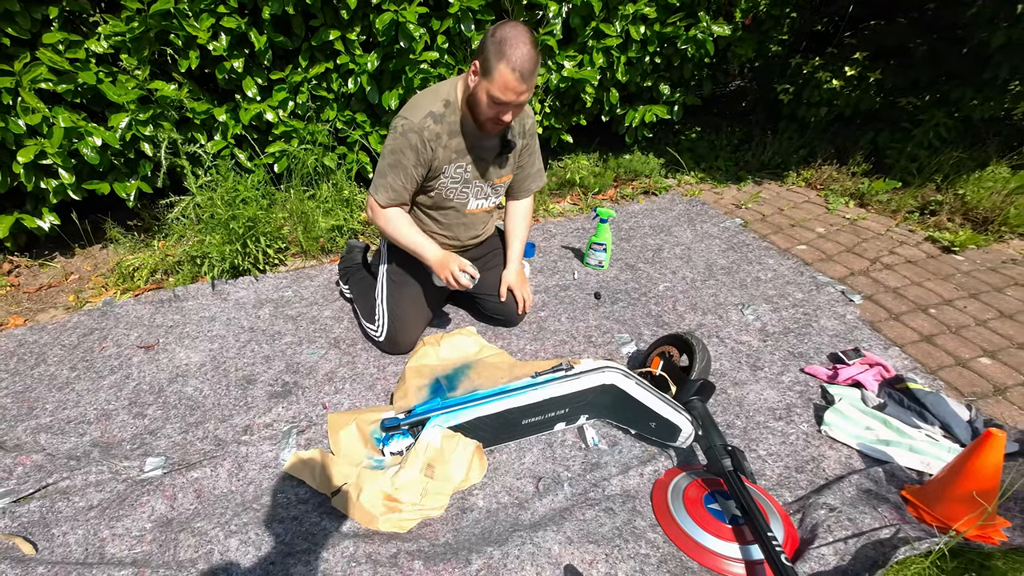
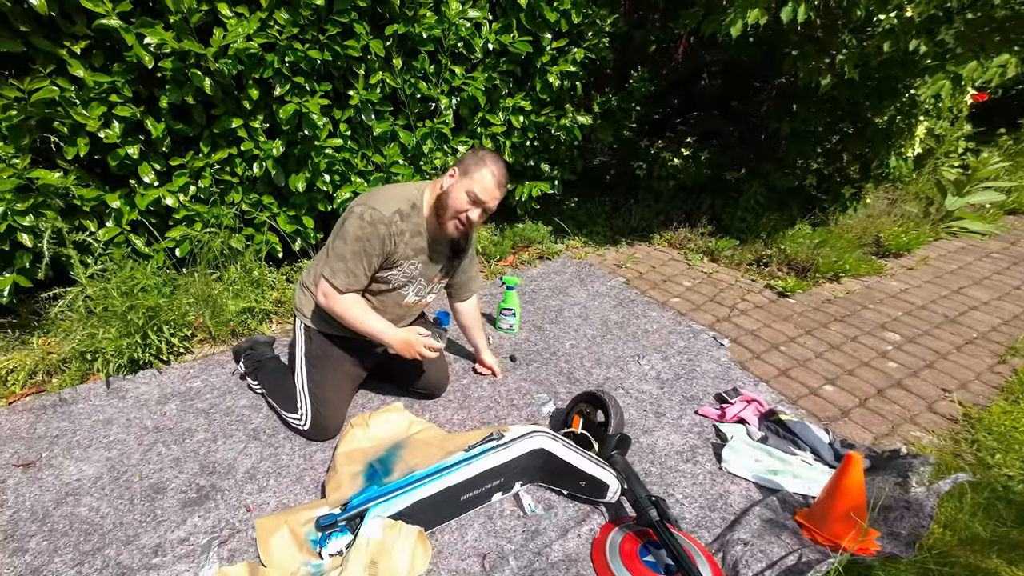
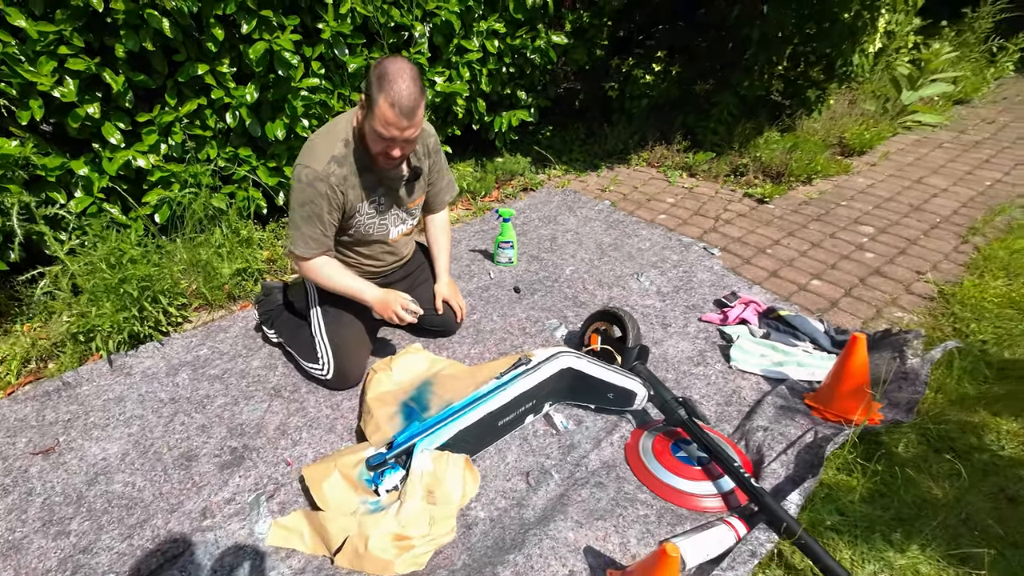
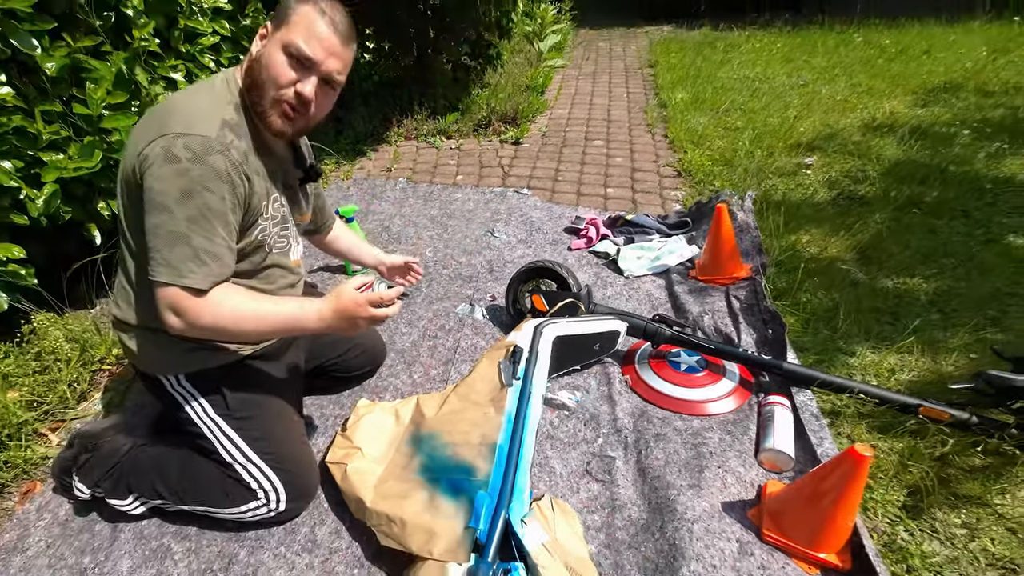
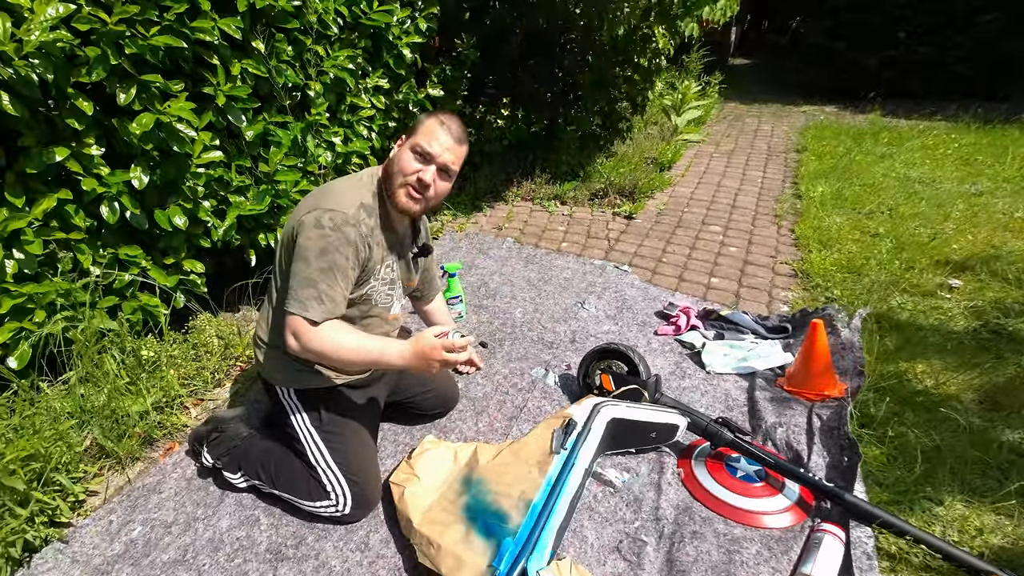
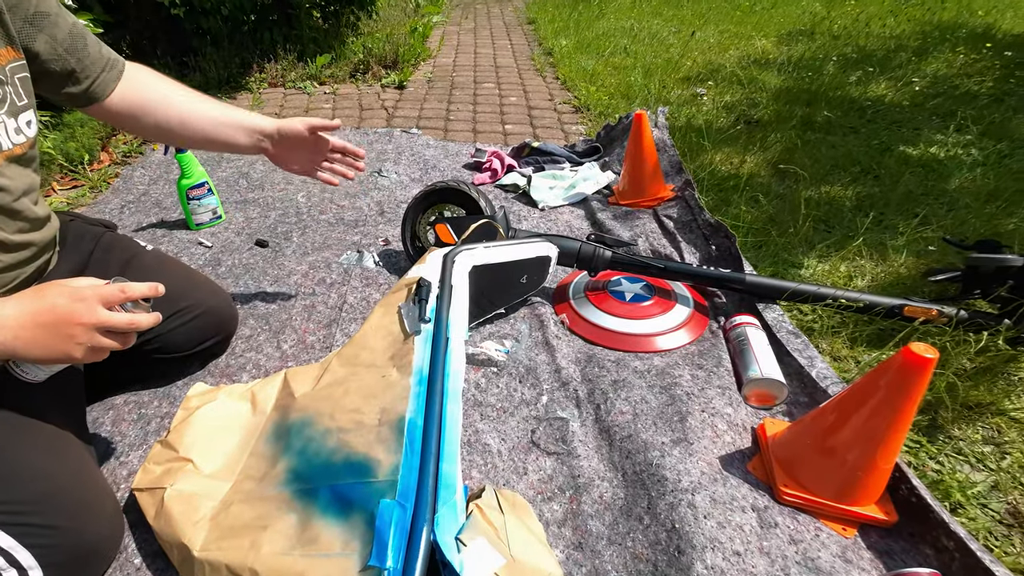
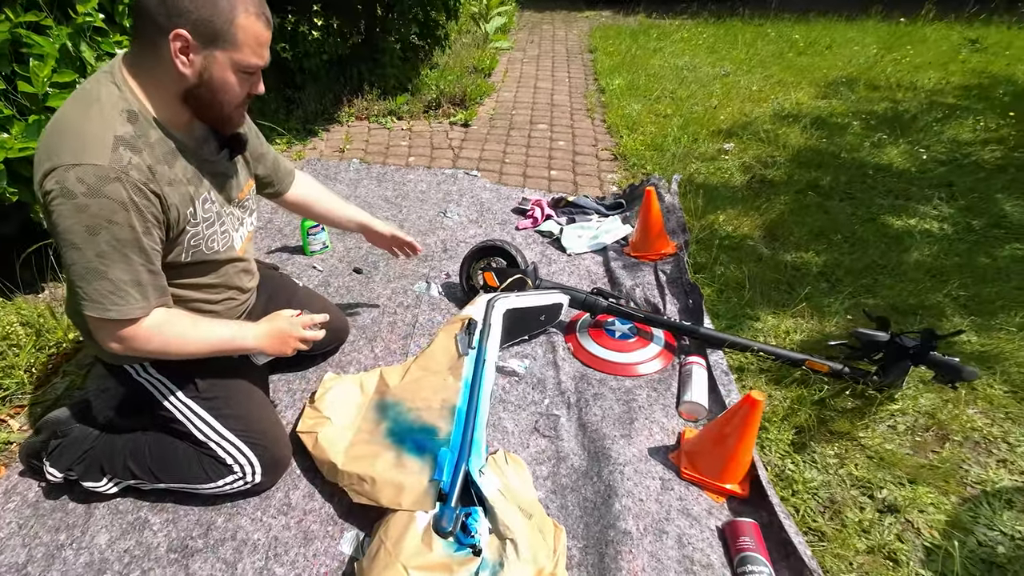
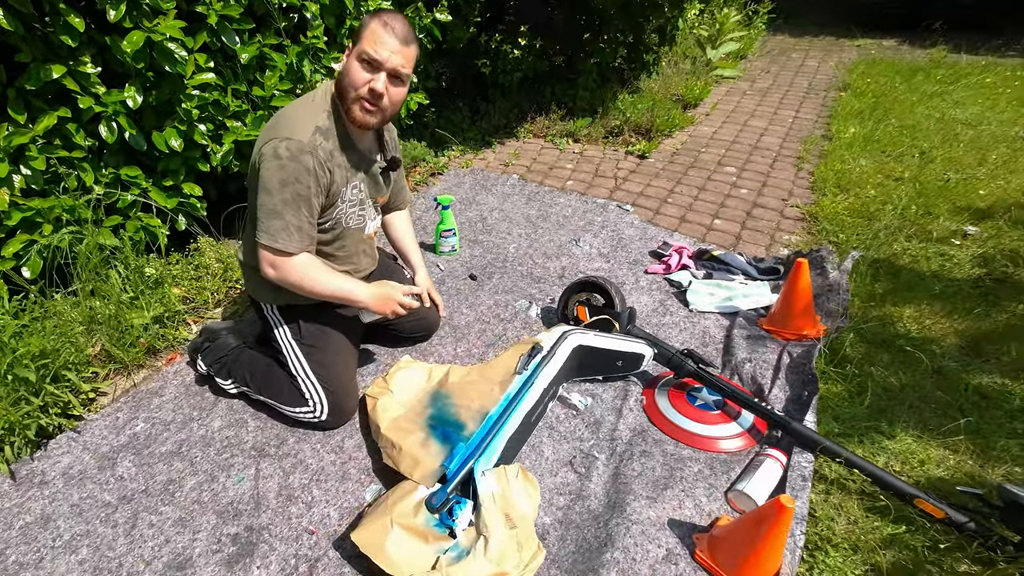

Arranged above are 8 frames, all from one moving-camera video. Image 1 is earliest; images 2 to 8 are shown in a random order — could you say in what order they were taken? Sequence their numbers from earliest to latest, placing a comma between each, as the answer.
3, 8, 7, 6, 4, 5, 2
